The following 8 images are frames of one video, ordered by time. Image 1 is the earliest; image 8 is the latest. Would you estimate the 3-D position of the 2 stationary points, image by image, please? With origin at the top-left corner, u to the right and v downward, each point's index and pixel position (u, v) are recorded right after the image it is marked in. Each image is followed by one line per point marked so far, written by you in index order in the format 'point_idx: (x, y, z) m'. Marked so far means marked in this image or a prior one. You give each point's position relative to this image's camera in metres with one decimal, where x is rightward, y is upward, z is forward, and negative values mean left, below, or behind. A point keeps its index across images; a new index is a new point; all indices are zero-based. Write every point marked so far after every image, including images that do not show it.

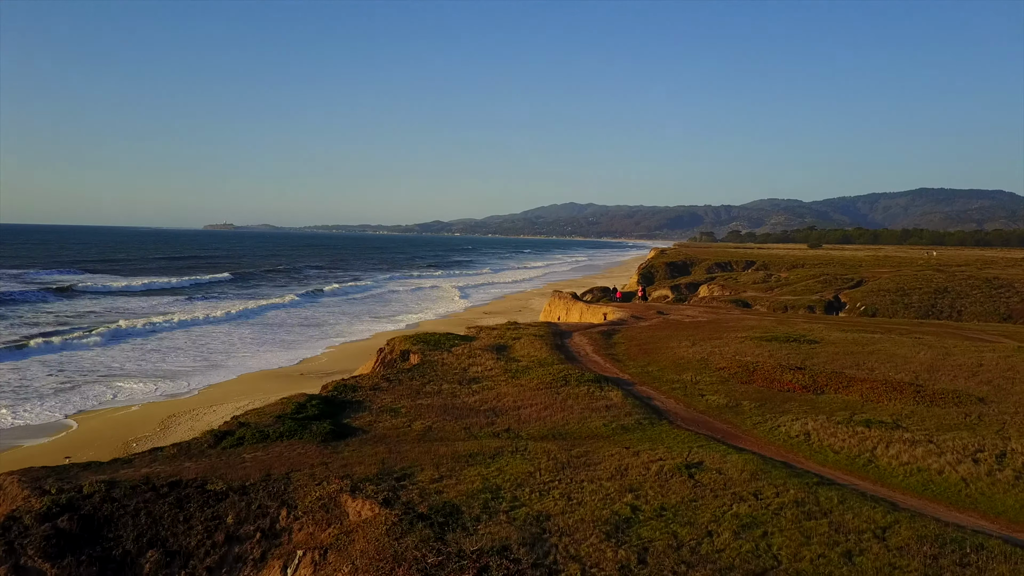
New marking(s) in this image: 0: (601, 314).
0: (+2.4, -0.7, +15.9) m
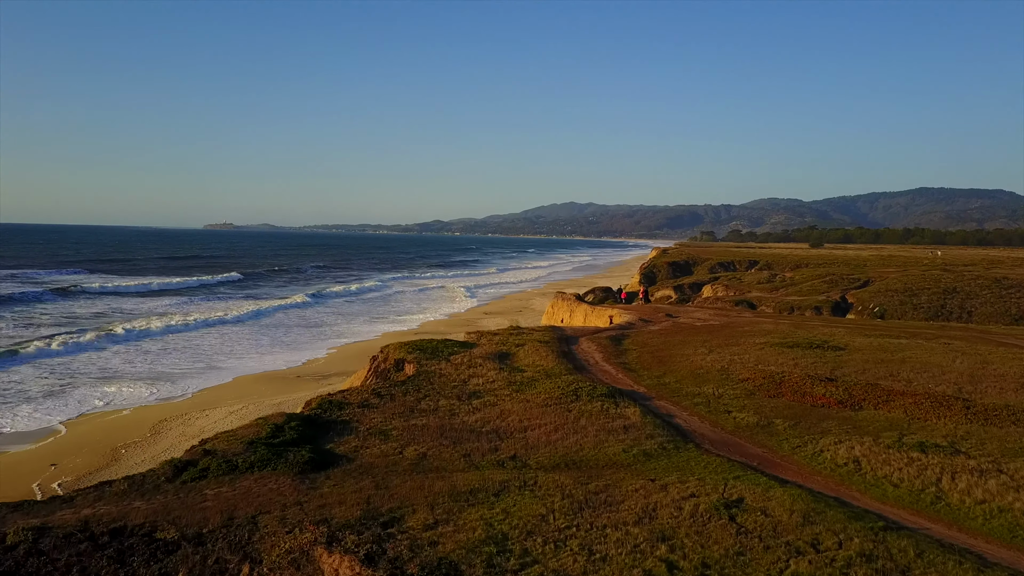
0: (+2.5, -0.8, +15.3) m
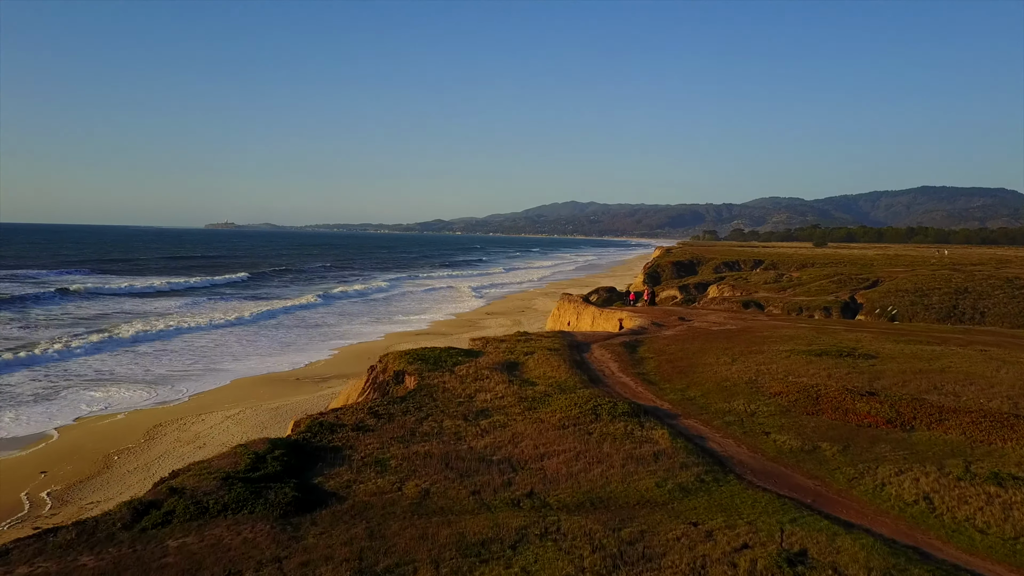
0: (+2.6, -0.8, +14.6) m
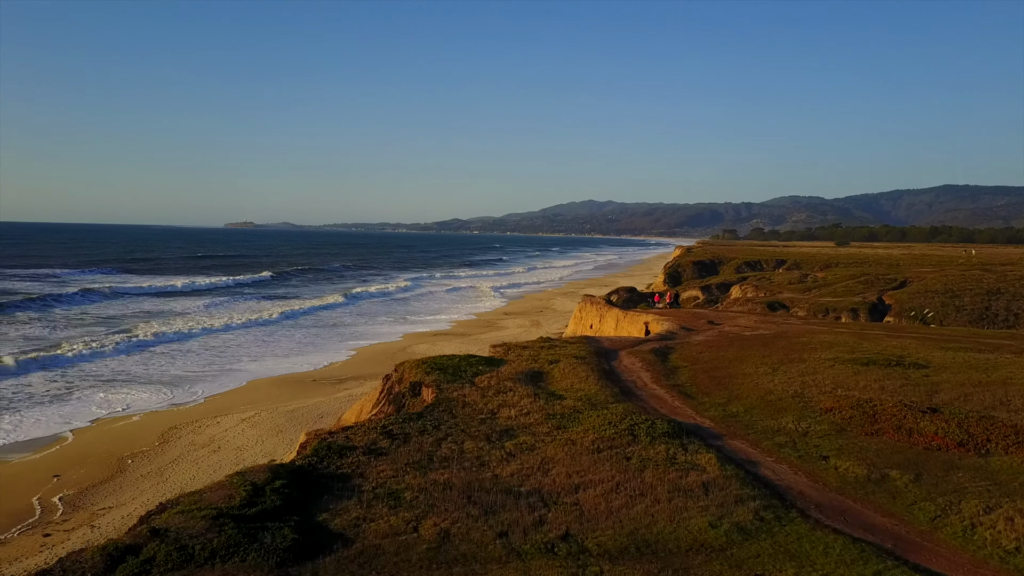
0: (+3.1, -0.9, +14.1) m
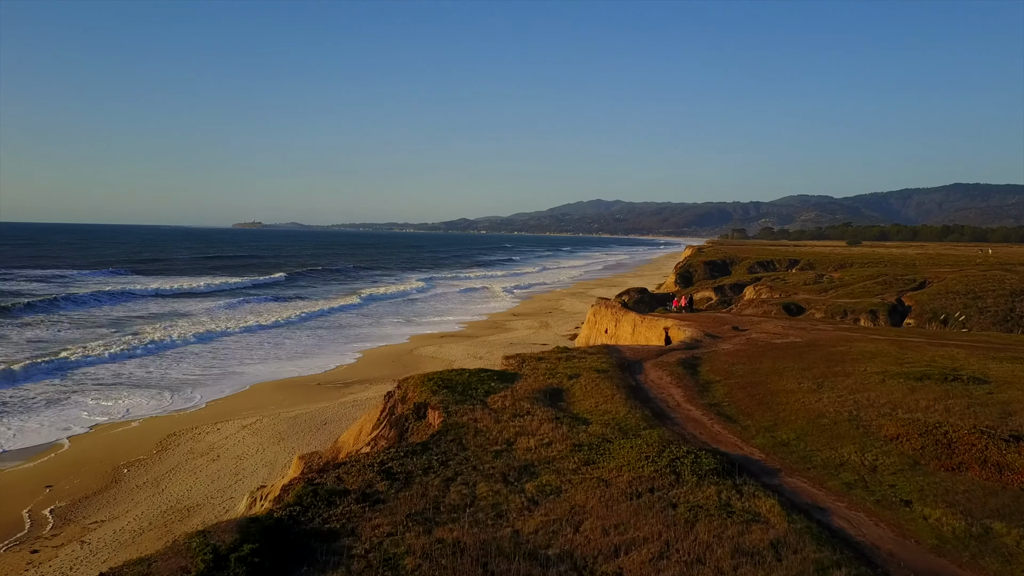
0: (+3.3, -1.0, +13.3) m
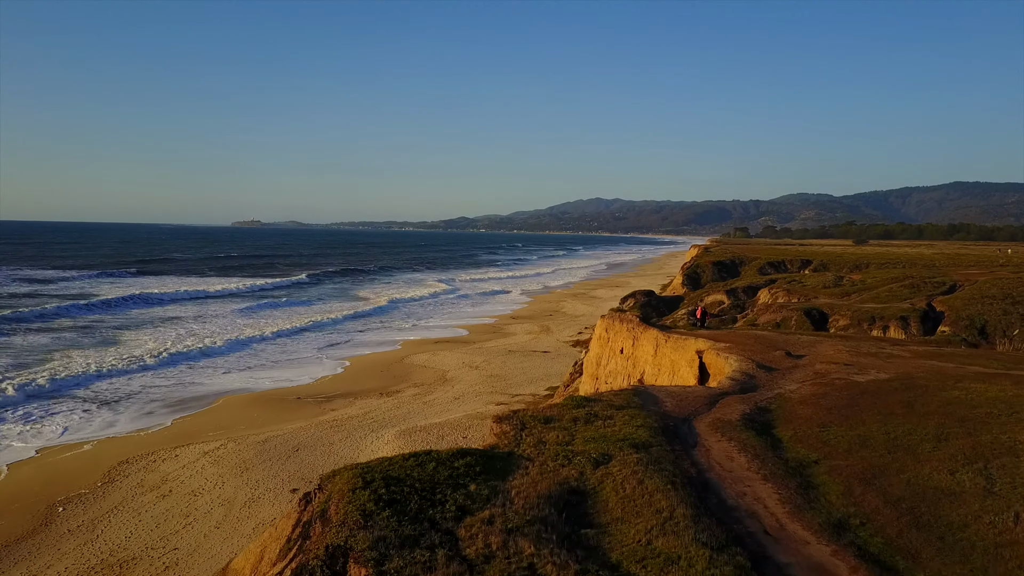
0: (+3.3, -1.2, +10.8) m
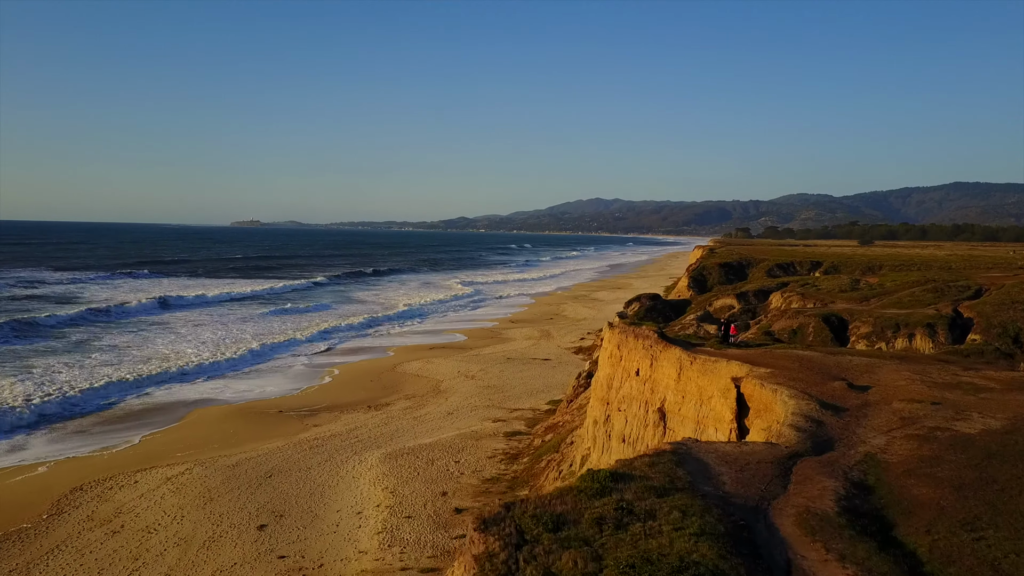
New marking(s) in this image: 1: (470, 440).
0: (+3.2, -1.4, +8.9) m
1: (-1.3, -4.6, +18.2) m
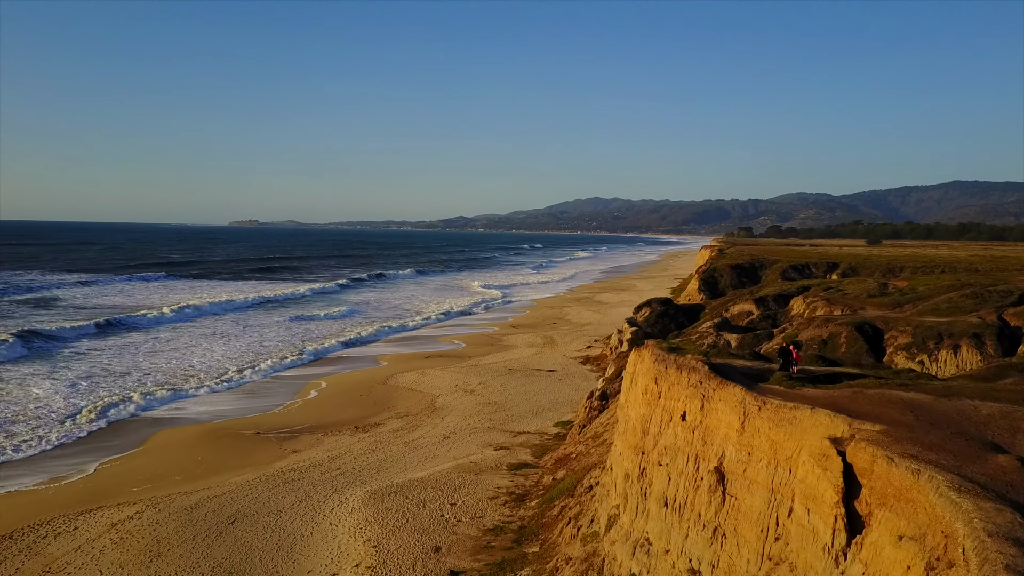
0: (+3.4, -1.7, +6.5) m
1: (-1.1, -4.9, +15.7) m
